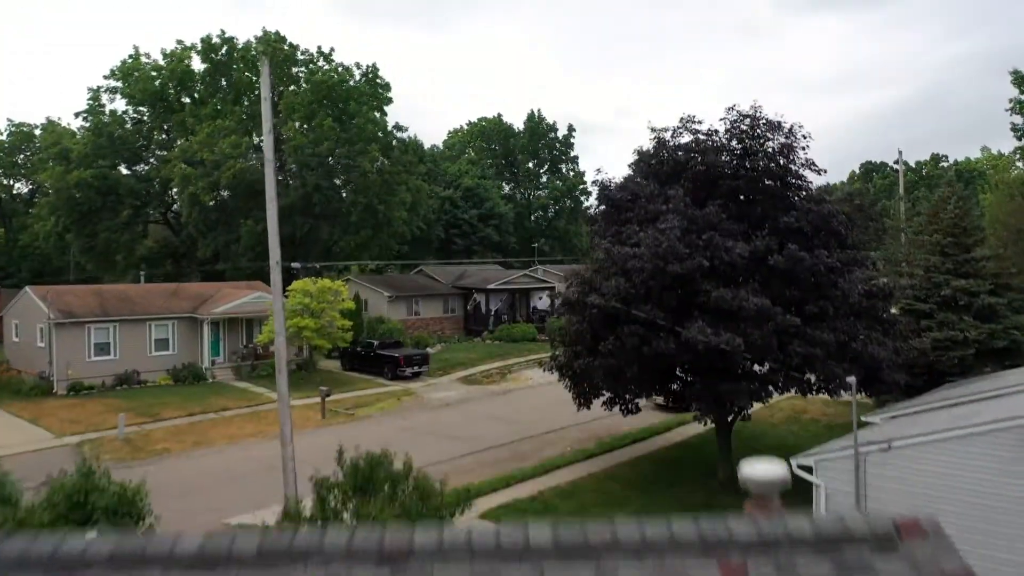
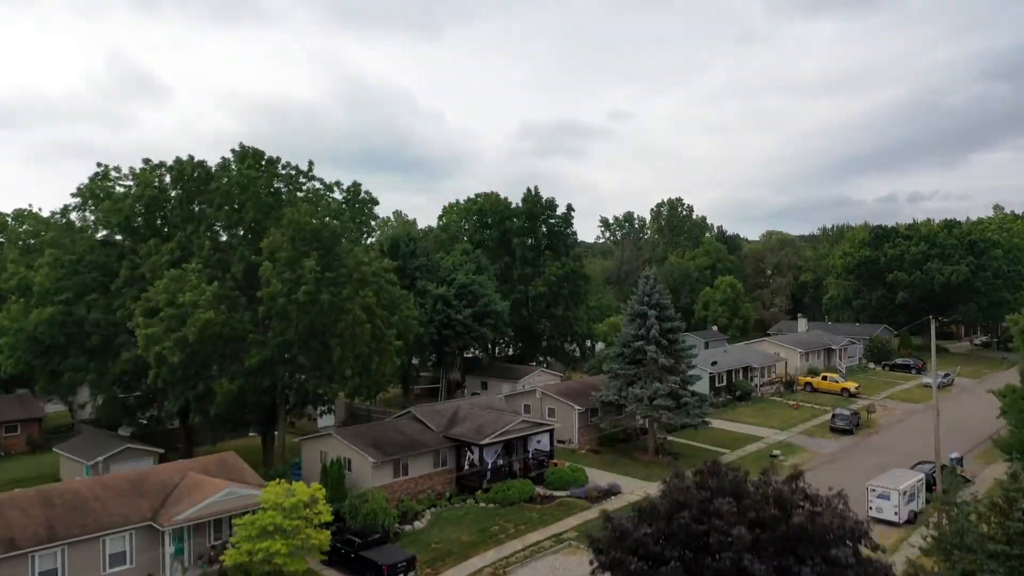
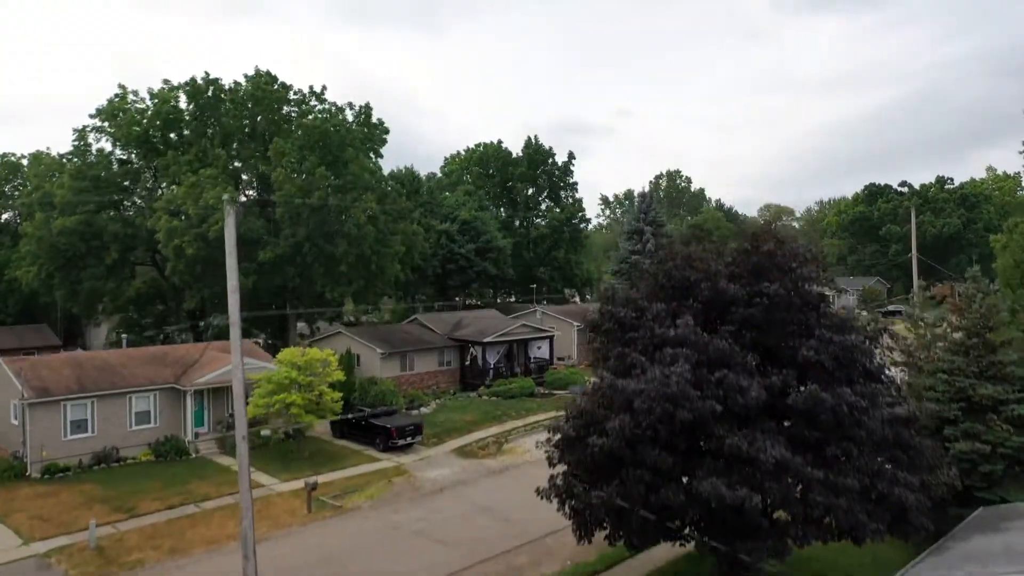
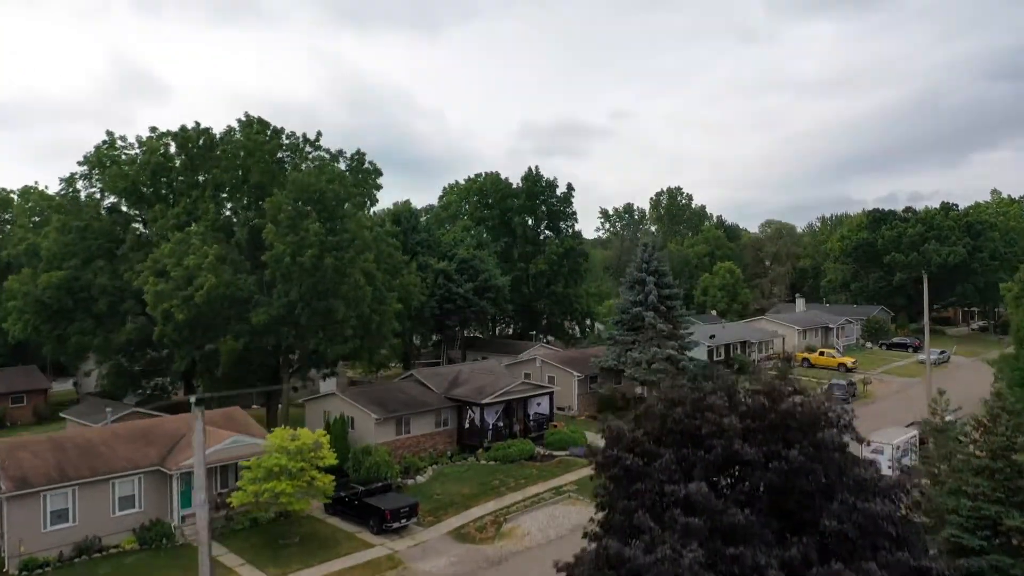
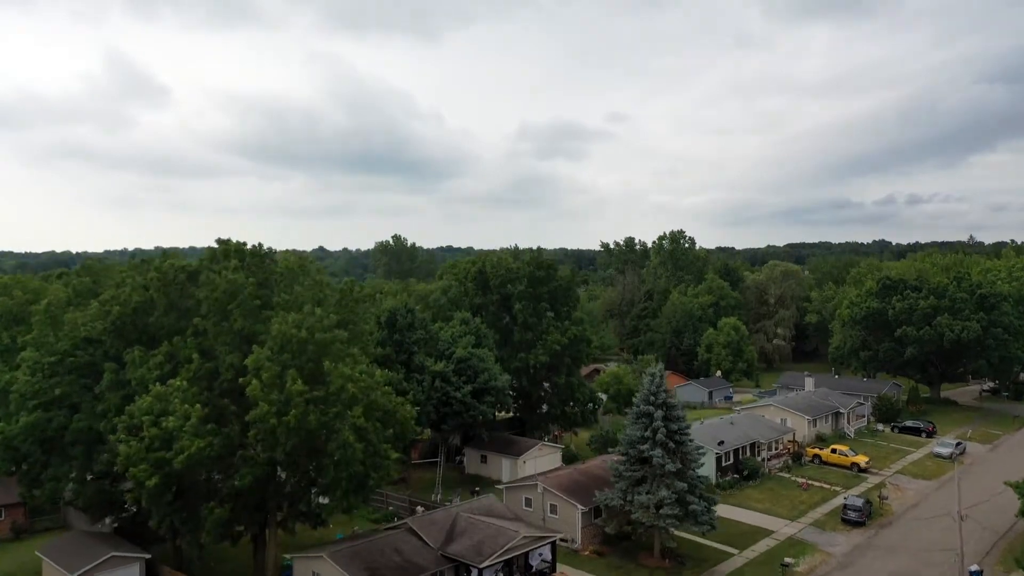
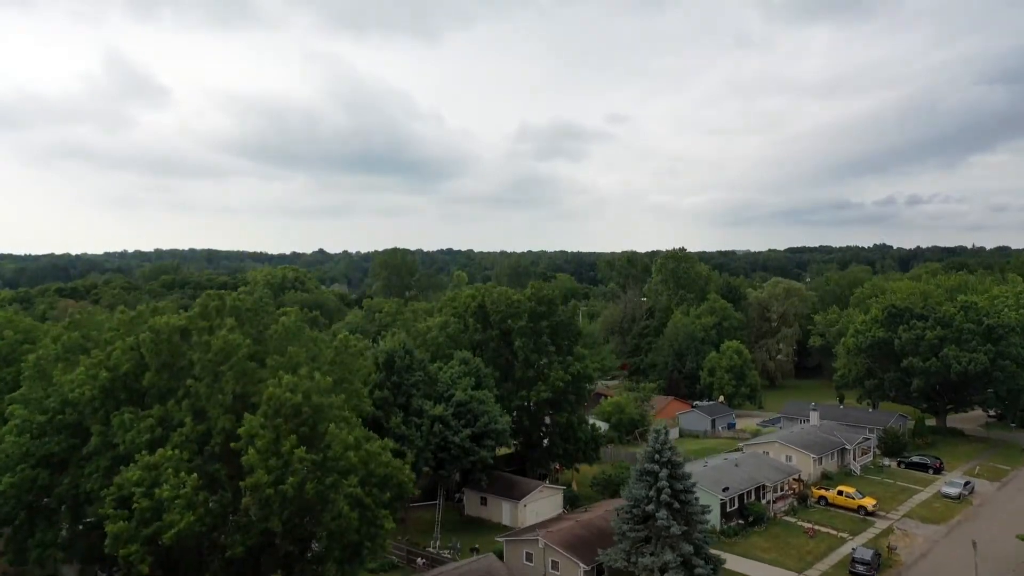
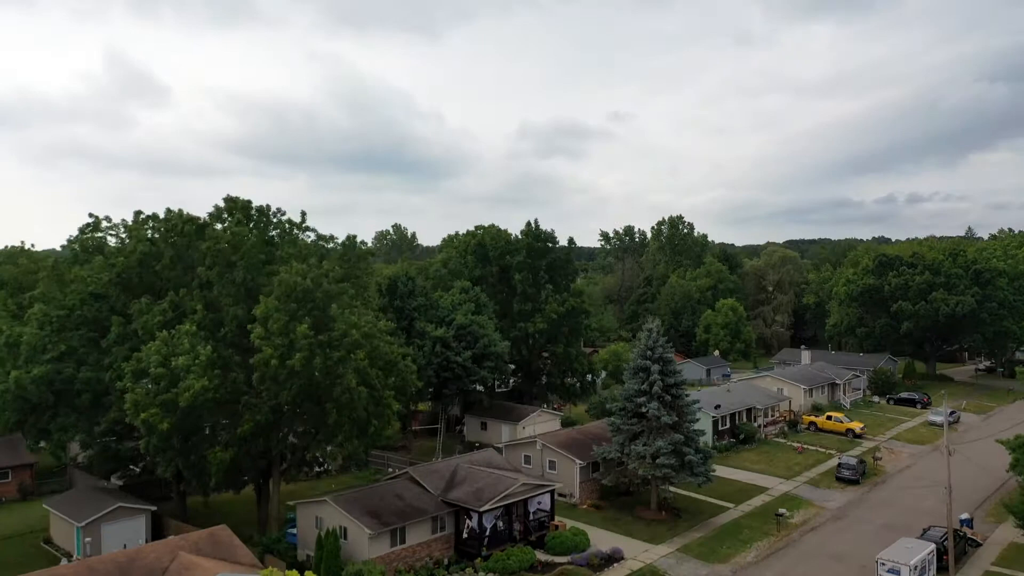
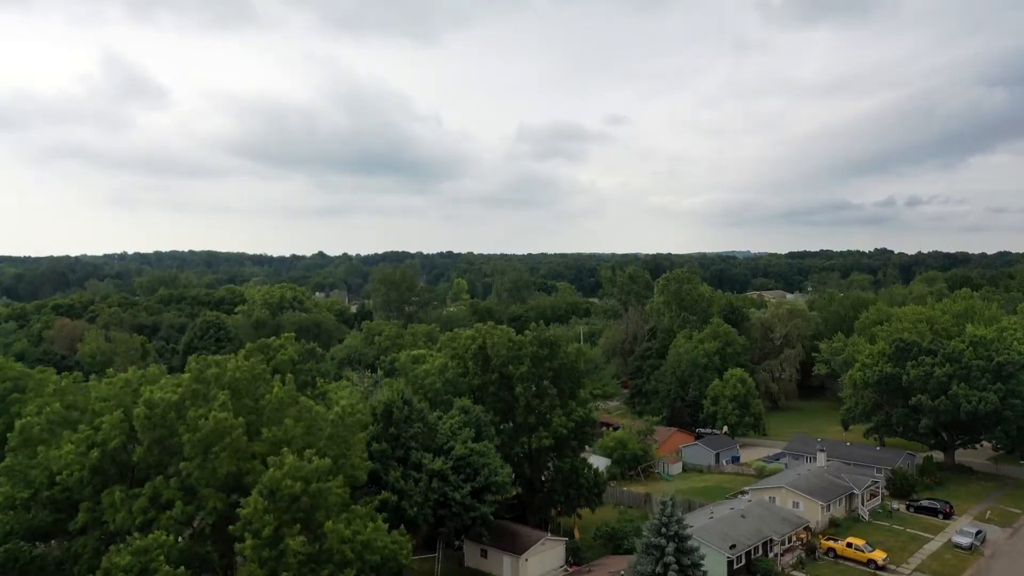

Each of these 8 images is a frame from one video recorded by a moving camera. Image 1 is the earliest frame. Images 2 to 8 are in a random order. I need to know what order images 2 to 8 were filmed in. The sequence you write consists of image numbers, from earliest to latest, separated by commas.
3, 4, 2, 7, 5, 6, 8
